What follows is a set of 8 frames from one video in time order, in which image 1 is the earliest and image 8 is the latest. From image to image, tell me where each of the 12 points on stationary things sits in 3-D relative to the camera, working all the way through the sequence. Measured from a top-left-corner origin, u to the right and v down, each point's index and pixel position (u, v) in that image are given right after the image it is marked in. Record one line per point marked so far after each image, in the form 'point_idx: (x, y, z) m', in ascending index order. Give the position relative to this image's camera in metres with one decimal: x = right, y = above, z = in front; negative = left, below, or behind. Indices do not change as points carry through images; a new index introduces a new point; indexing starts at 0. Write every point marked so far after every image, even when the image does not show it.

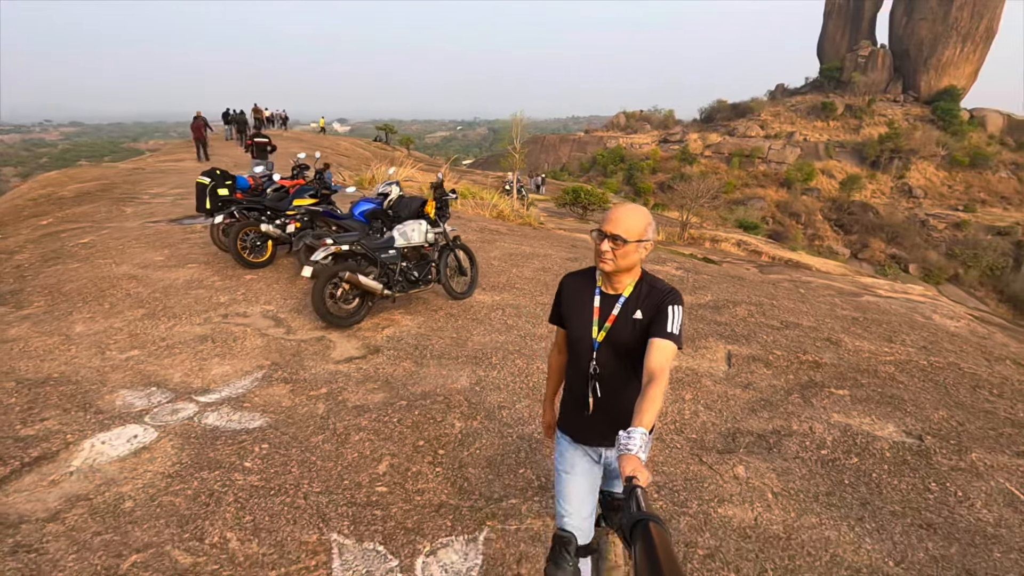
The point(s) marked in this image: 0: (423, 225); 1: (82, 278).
0: (-0.8, +0.6, +4.9) m
1: (-4.8, +0.1, +6.0) m
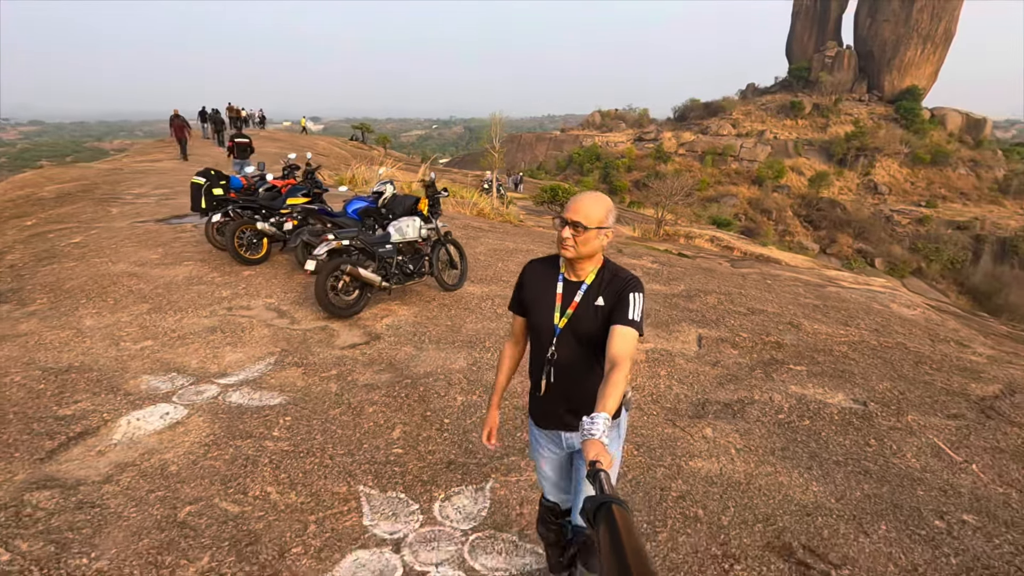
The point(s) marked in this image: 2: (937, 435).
0: (-0.9, +0.6, +5.2) m
1: (-5.0, +0.1, +6.2) m
2: (+3.0, -1.0, +3.7) m
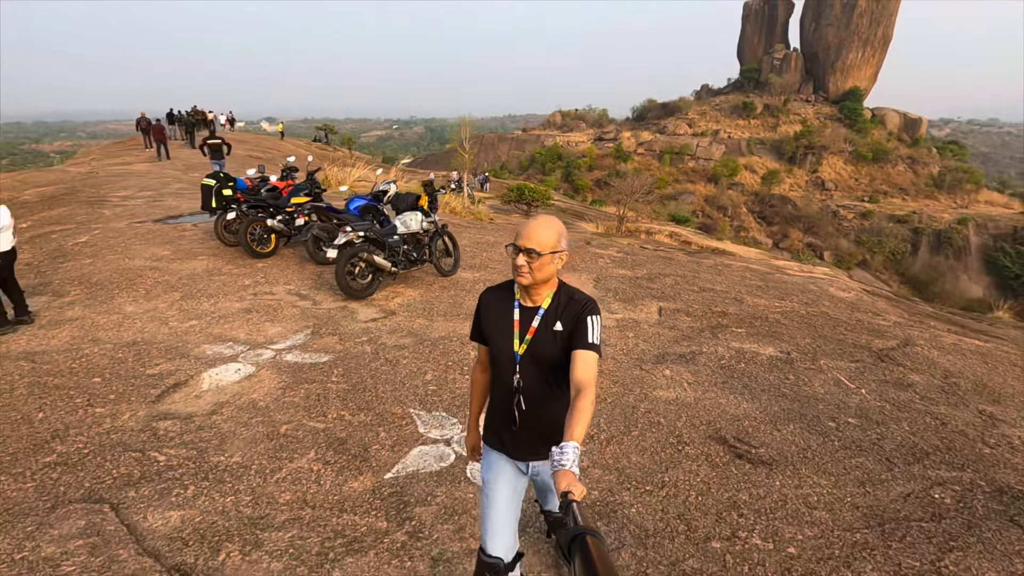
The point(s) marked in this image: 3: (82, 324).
0: (-1.1, +0.8, +6.0) m
1: (-5.2, +0.2, +6.8) m
2: (+3.0, -0.7, +4.8) m
3: (-4.1, -0.3, +5.1) m
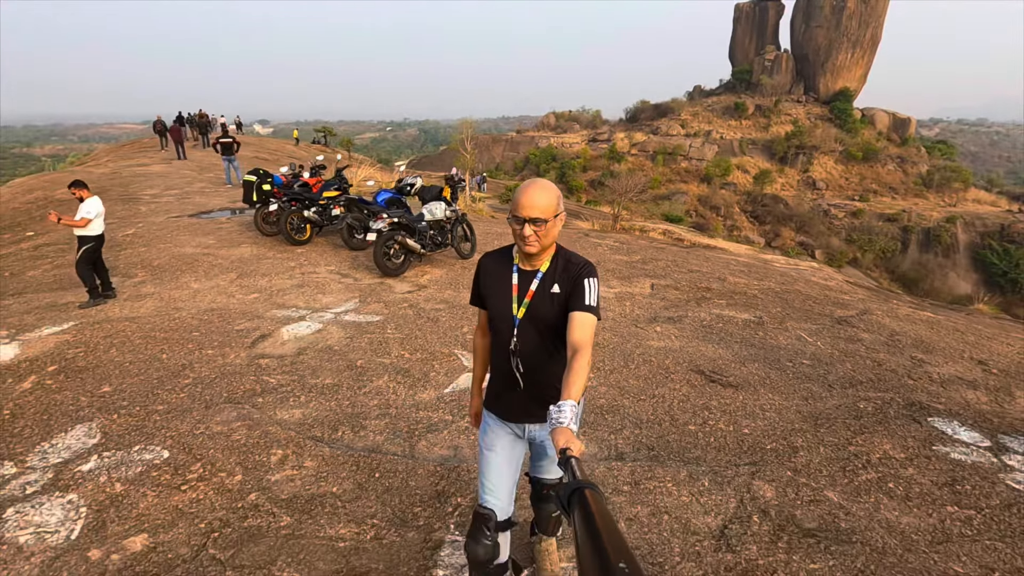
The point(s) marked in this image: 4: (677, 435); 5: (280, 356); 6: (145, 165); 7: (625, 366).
0: (-0.9, +1.1, +7.0) m
1: (-5.0, +0.4, +7.6) m
2: (+3.1, -0.4, +5.8) m
3: (-4.0, -0.1, +6.0) m
4: (+1.0, -0.9, +3.2) m
5: (-1.8, -0.5, +4.3) m
6: (-12.3, +4.1, +17.9) m
7: (+0.9, -0.6, +4.3) m
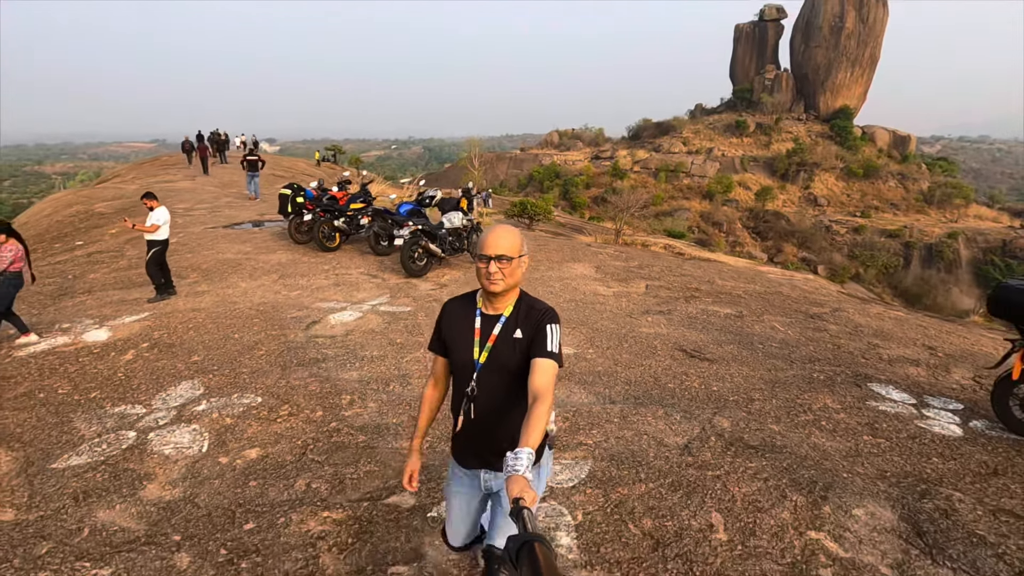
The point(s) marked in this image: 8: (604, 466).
0: (-0.8, +1.1, +7.9) m
1: (-4.9, +0.4, +8.5) m
2: (+3.3, -0.4, +6.6) m
3: (-3.8, -0.1, +6.9) m
4: (+1.1, -0.8, +4.1) m
5: (-1.7, -0.4, +5.1) m
6: (-12.0, +3.7, +19.0) m
7: (+1.0, -0.5, +5.1) m
8: (+0.5, -1.0, +3.0) m
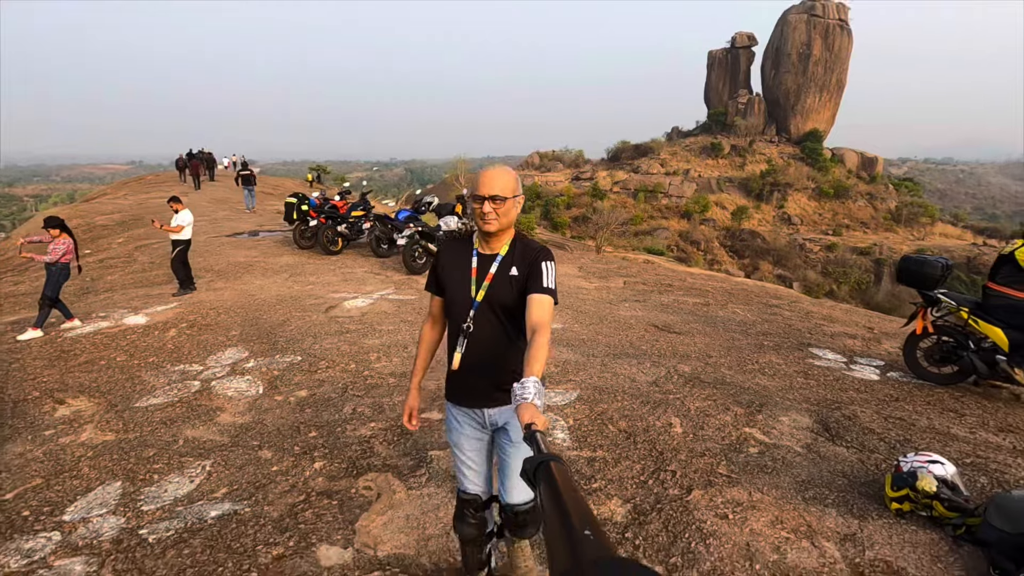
0: (-0.9, +1.1, +8.7) m
1: (-5.0, +0.4, +9.2) m
2: (+3.2, -0.3, +7.5) m
3: (-3.9, 0.0, +7.5) m
4: (+1.1, -0.6, +4.9) m
5: (-1.8, -0.3, +5.8) m
6: (-12.6, +3.3, +19.5) m
7: (+1.0, -0.4, +5.9) m
8: (+0.5, -0.7, +3.7) m
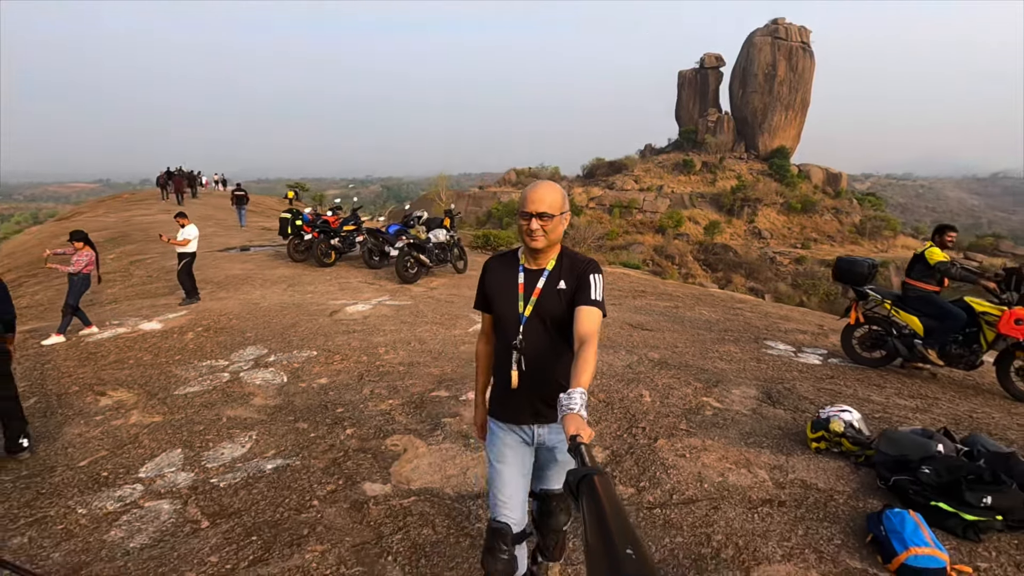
0: (-1.2, +1.0, +9.3) m
1: (-5.3, +0.2, +9.6) m
2: (+3.0, -0.3, +8.2) m
3: (-4.1, -0.2, +8.0) m
4: (+1.0, -0.6, +5.5) m
5: (-1.9, -0.4, +6.4) m
6: (-13.3, +2.7, +19.7) m
7: (+0.8, -0.4, +6.6) m
8: (+0.5, -0.7, +4.4) m
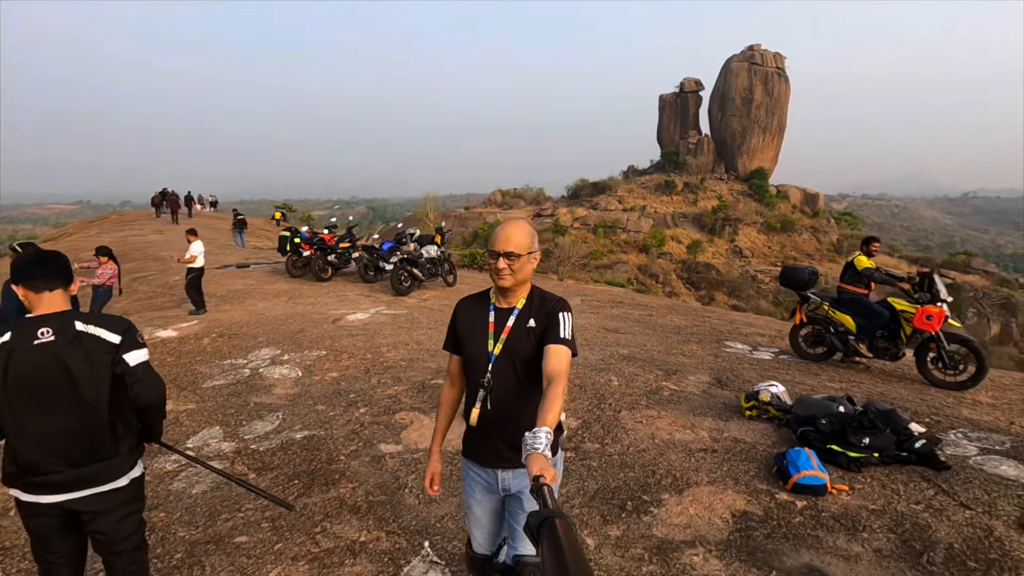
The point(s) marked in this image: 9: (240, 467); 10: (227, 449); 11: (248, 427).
0: (-1.4, +0.7, +10.0) m
1: (-5.6, -0.1, +10.2) m
2: (+2.7, -0.5, +9.0) m
3: (-4.3, -0.4, +8.6) m
4: (+0.9, -0.6, +6.2) m
5: (-2.1, -0.5, +7.0) m
6: (-13.8, +2.0, +20.1) m
7: (+0.7, -0.5, +7.3) m
8: (+0.4, -0.7, +5.0) m
9: (-1.7, -1.1, +3.3) m
10: (-1.9, -1.1, +3.6) m
11: (-2.0, -1.0, +3.9) m
